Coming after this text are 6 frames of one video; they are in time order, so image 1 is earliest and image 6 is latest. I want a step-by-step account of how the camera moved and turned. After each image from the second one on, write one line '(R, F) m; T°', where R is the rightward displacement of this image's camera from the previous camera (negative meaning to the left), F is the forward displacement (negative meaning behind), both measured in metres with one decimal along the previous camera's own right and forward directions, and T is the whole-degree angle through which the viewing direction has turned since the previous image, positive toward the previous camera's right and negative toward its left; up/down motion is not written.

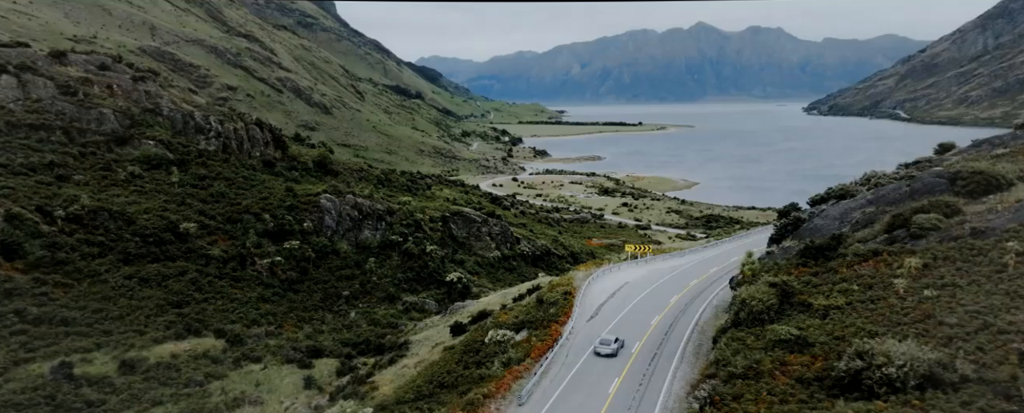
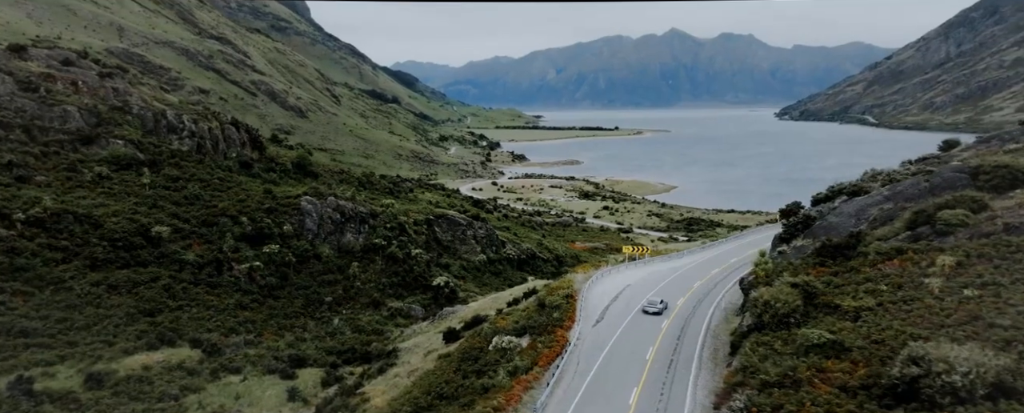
(-0.9, +1.6) m; +2°
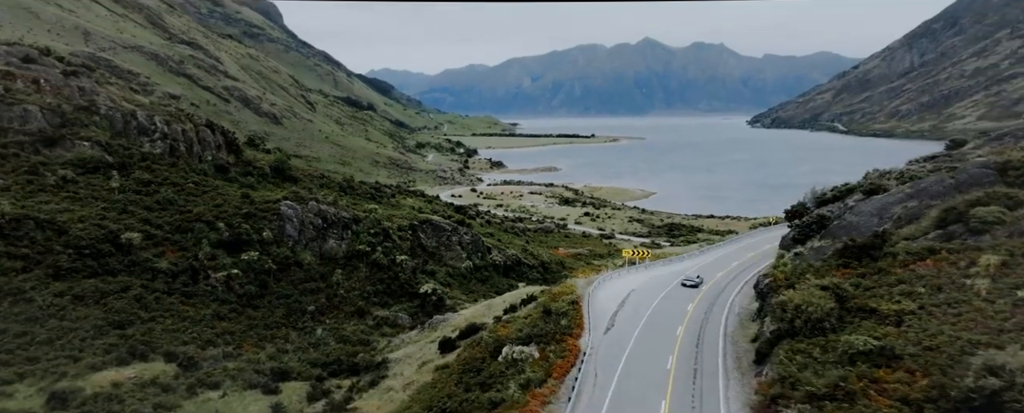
(-1.0, +1.6) m; +2°
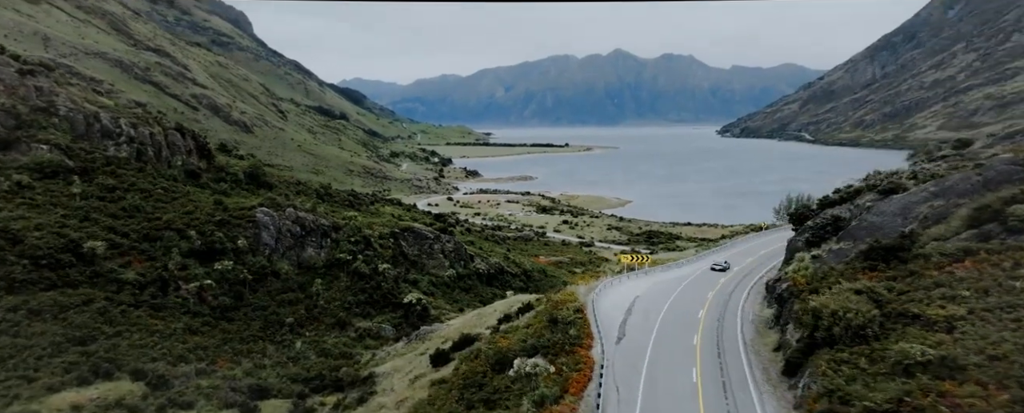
(-1.0, +1.7) m; +2°
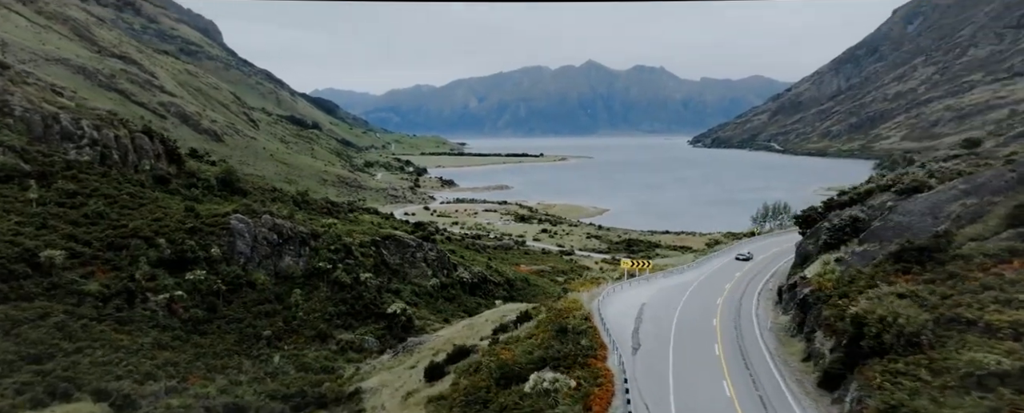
(-1.0, +1.8) m; +2°
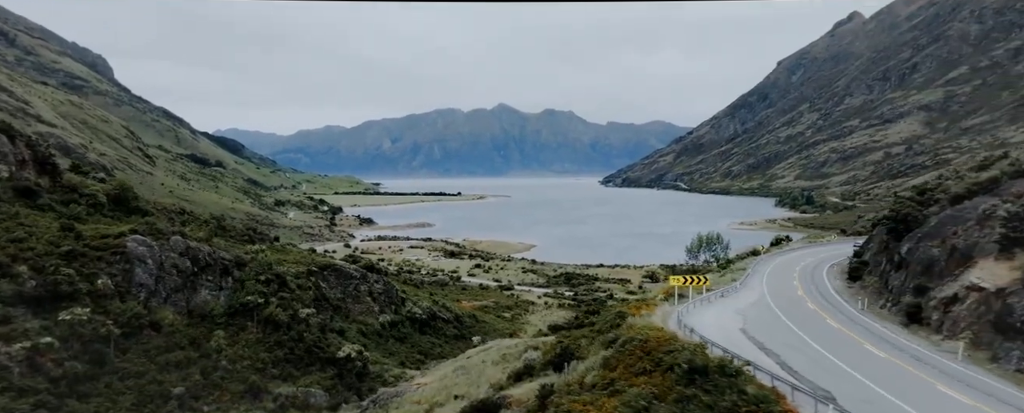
(-3.8, +8.5) m; +7°
